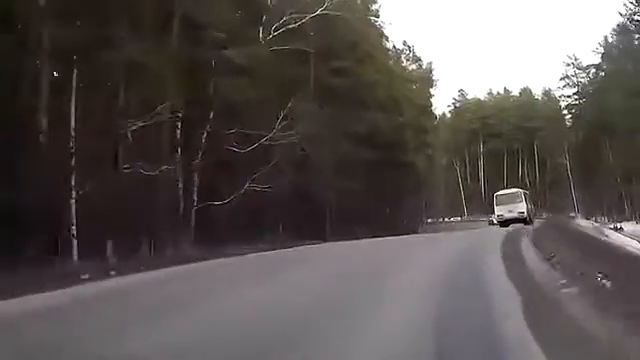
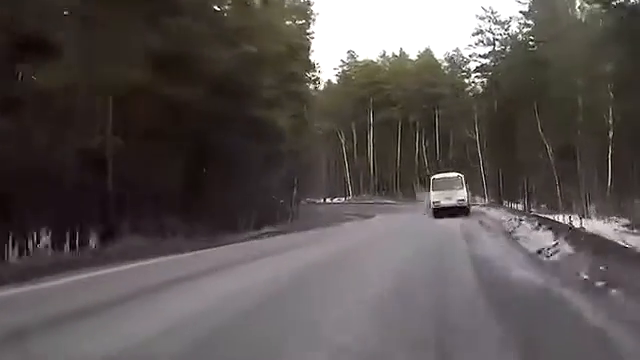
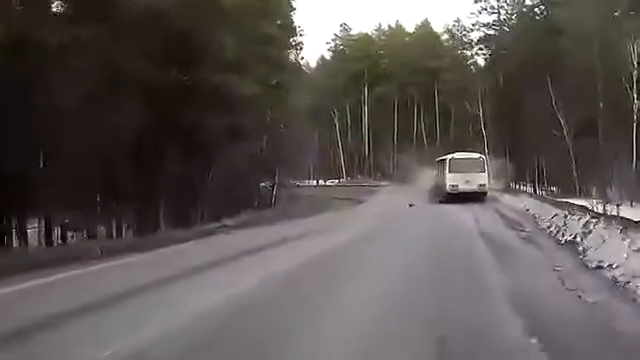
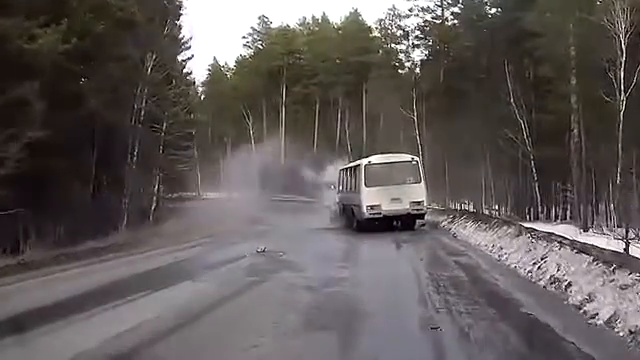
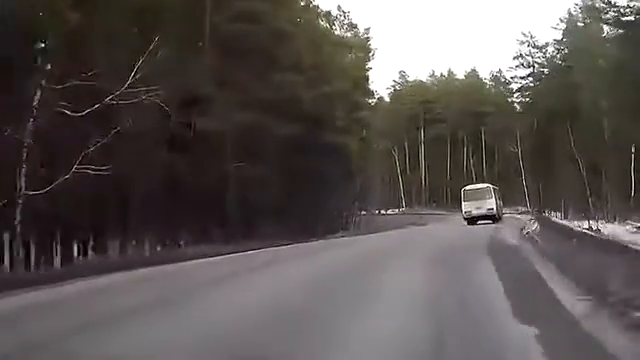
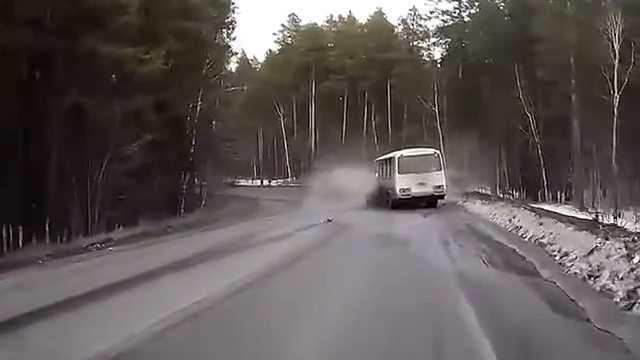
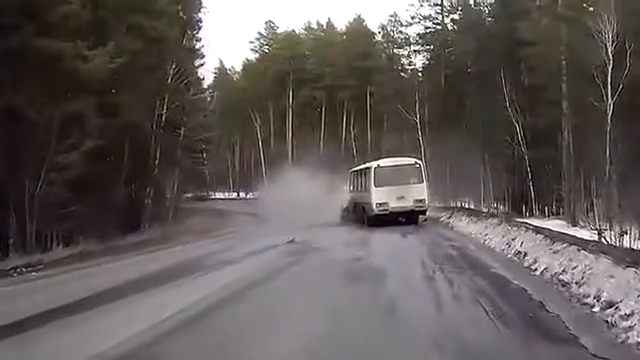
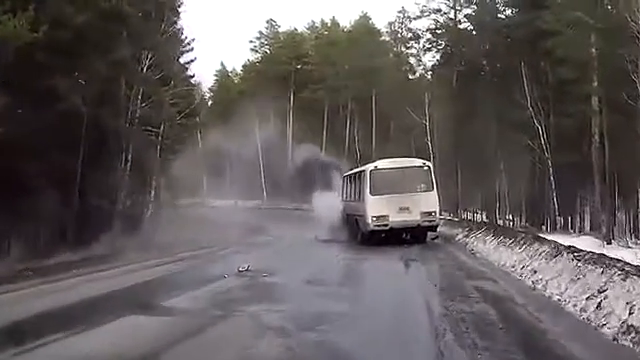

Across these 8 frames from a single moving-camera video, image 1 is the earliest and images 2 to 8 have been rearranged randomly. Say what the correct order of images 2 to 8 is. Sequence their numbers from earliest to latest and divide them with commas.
5, 2, 3, 6, 7, 4, 8
